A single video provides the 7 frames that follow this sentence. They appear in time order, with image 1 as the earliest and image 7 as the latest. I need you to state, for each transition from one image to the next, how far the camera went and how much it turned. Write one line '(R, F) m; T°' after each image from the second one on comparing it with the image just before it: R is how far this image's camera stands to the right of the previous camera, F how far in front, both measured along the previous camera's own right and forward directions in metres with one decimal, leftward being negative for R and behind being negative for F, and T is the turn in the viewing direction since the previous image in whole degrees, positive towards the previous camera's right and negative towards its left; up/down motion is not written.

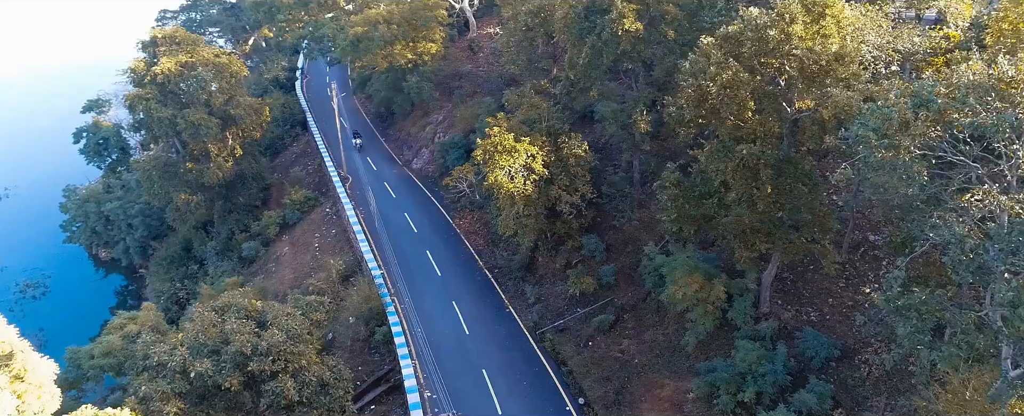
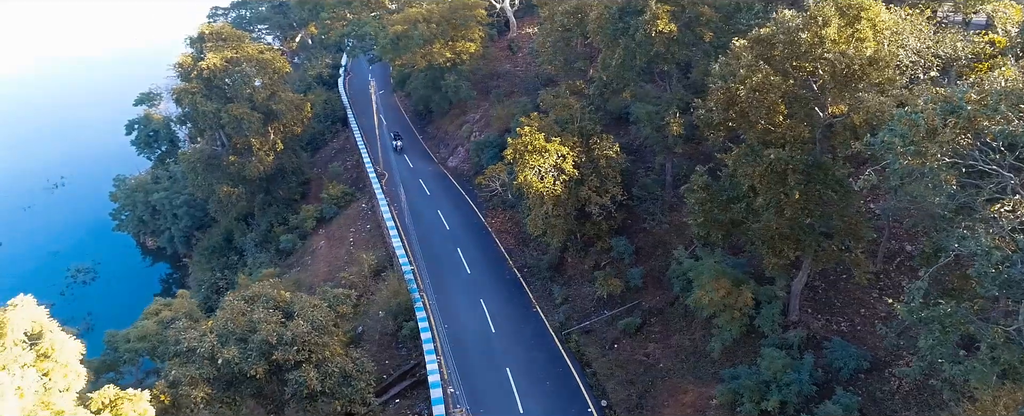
(+0.2, -0.1) m; -3°
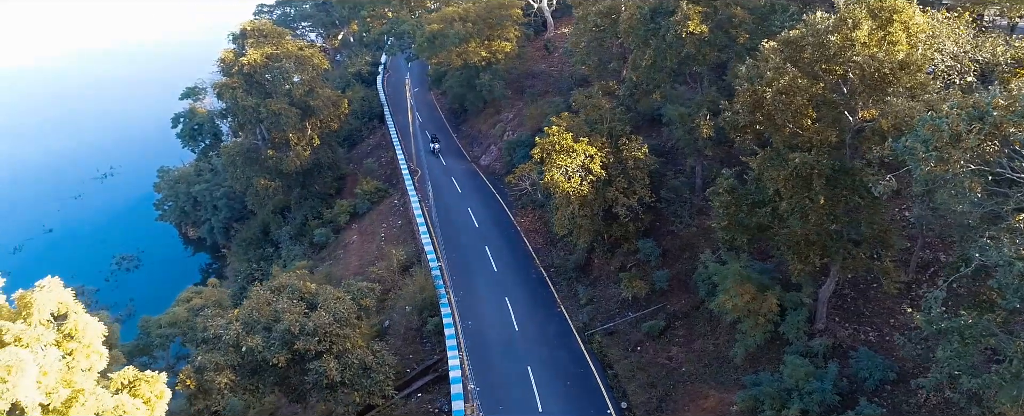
(+0.2, -0.1) m; -3°
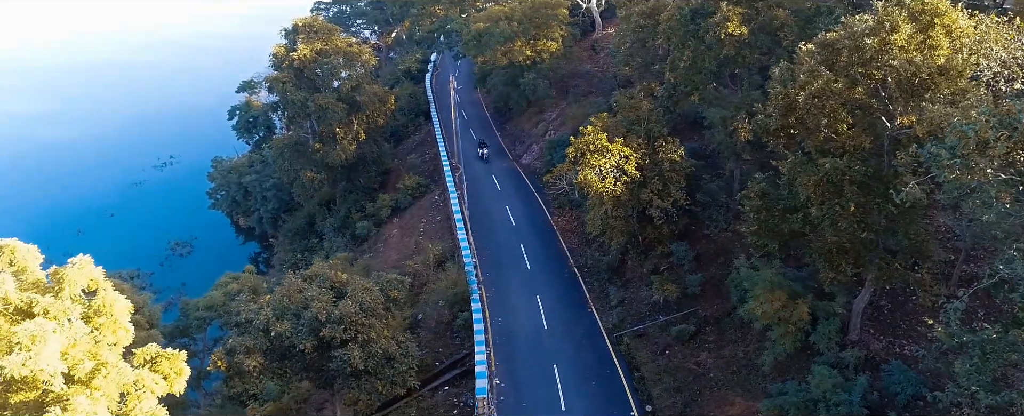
(+0.3, -0.1) m; -4°
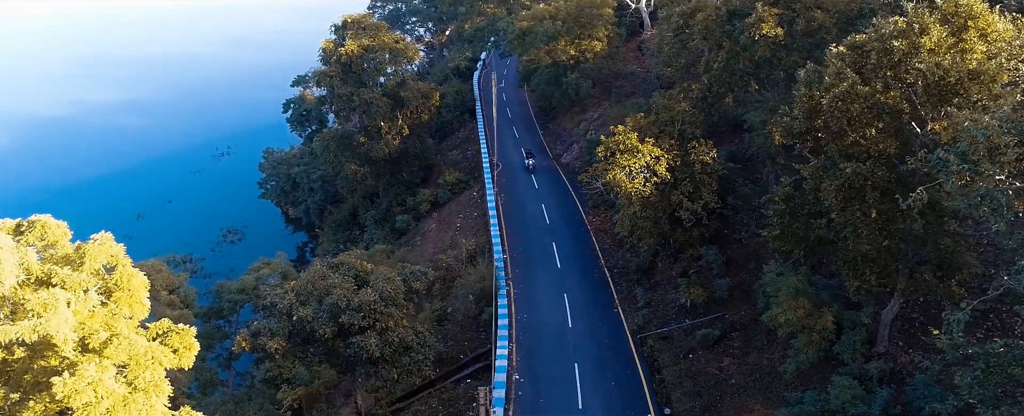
(+0.6, -0.1) m; -4°
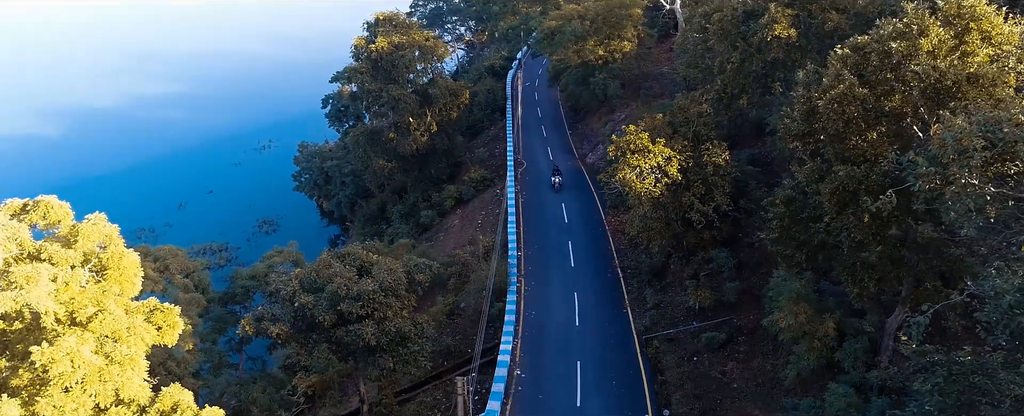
(+0.7, -0.1) m; -3°
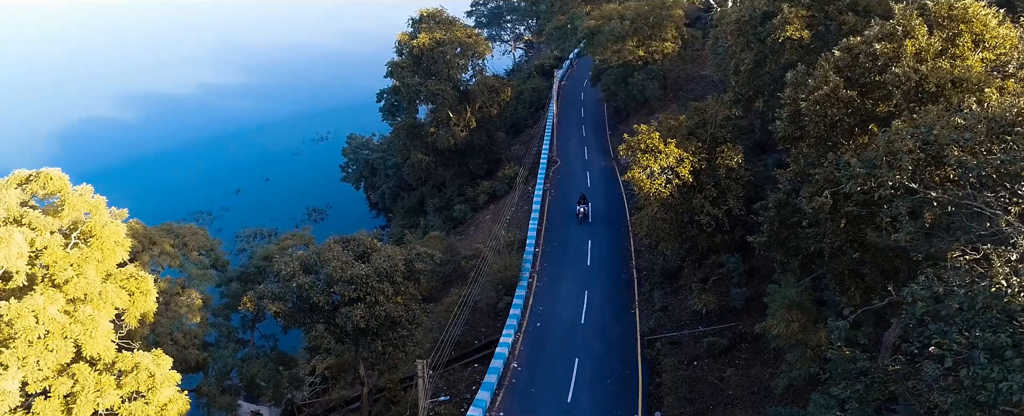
(+1.2, -0.2) m; -4°
